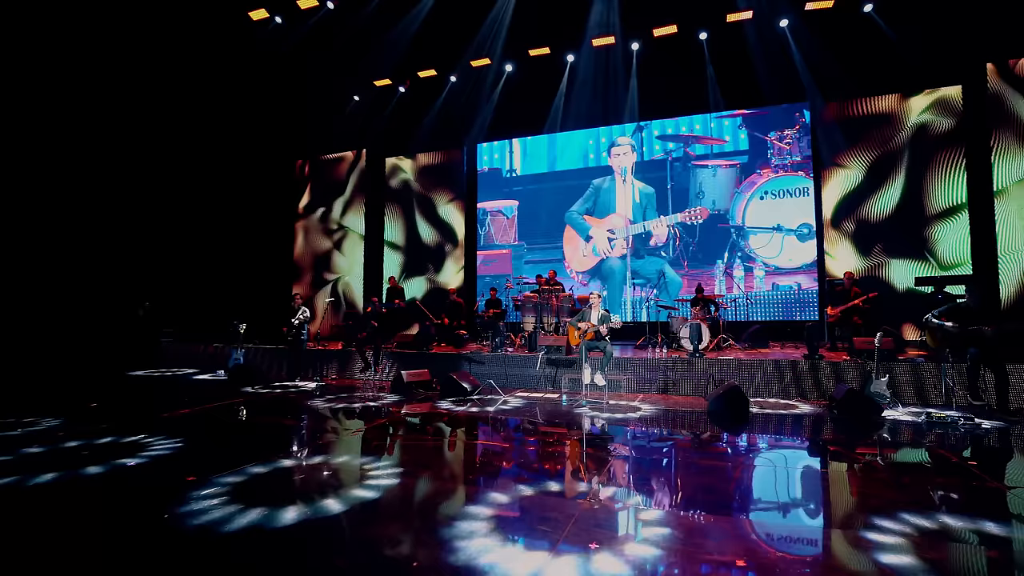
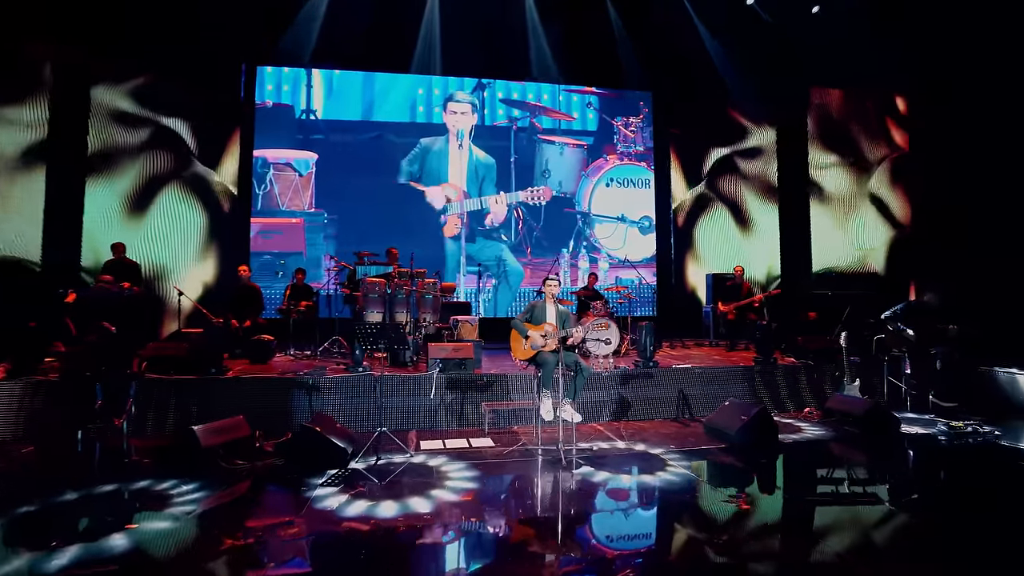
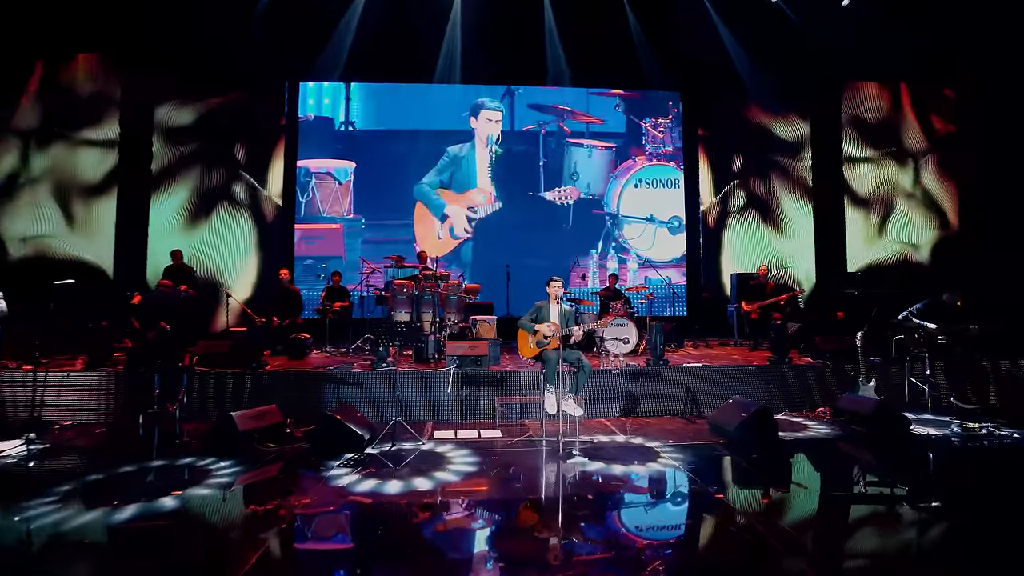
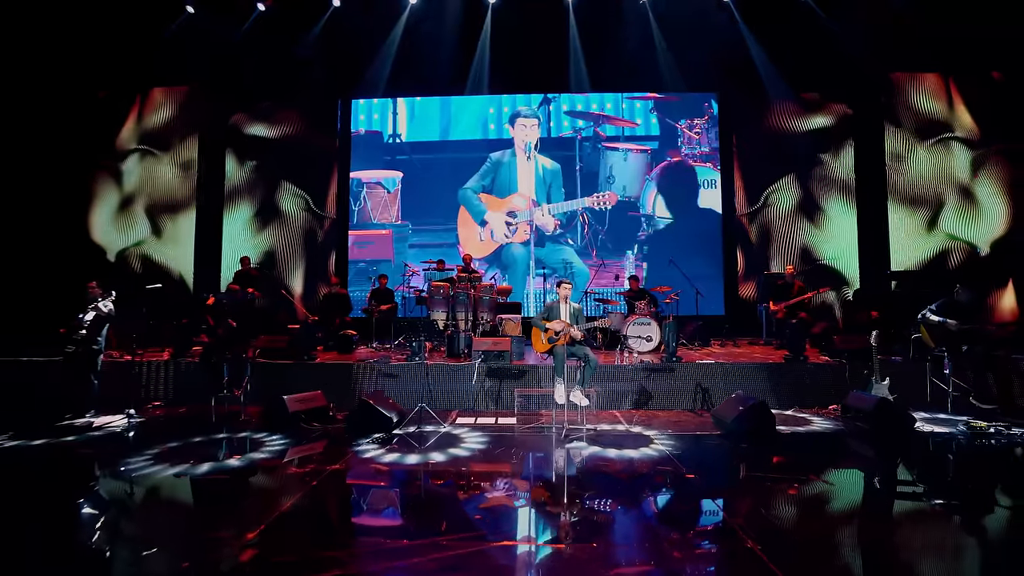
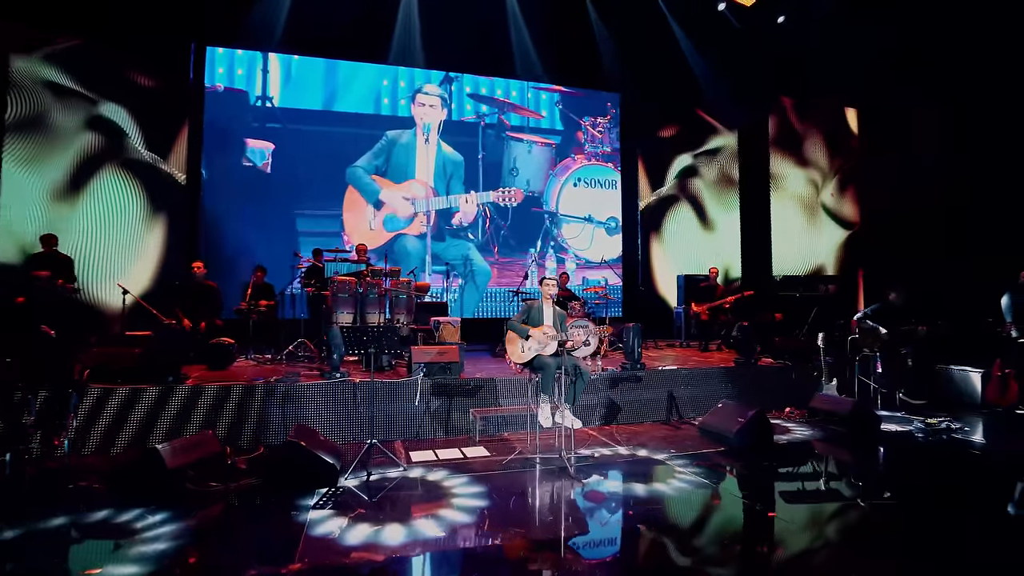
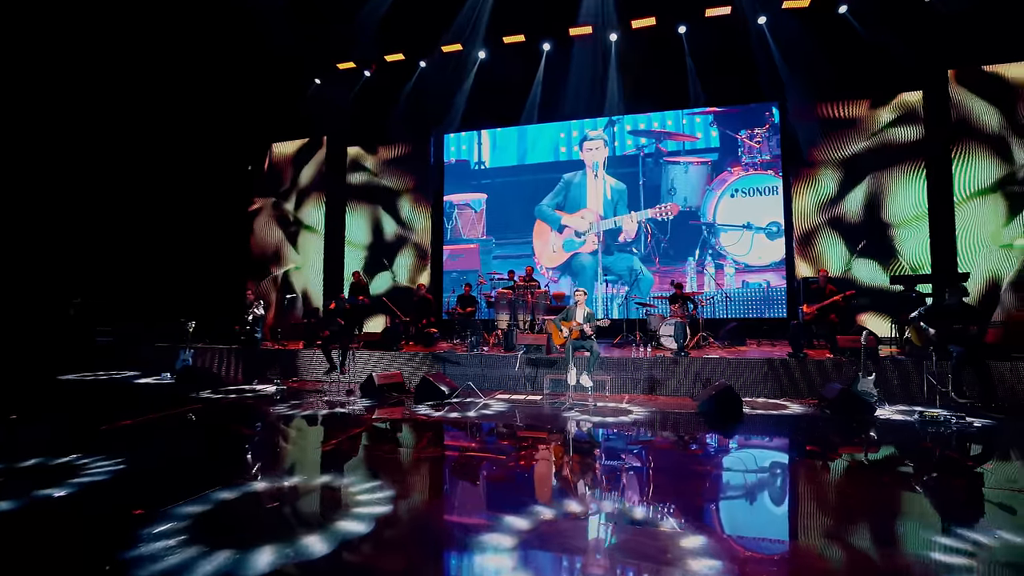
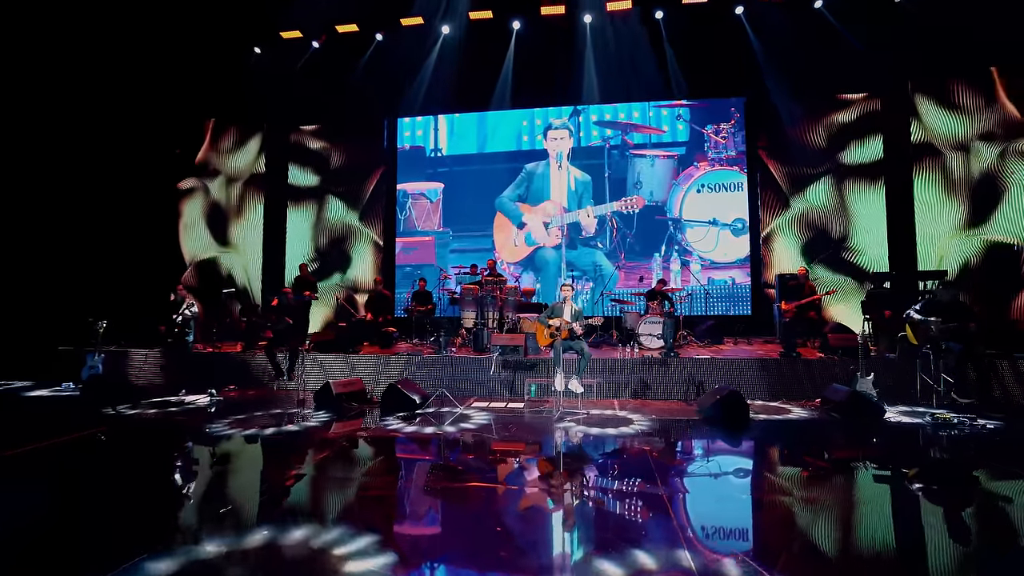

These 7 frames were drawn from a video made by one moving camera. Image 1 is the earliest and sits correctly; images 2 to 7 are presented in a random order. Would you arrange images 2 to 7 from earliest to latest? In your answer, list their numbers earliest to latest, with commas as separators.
6, 7, 4, 3, 2, 5
